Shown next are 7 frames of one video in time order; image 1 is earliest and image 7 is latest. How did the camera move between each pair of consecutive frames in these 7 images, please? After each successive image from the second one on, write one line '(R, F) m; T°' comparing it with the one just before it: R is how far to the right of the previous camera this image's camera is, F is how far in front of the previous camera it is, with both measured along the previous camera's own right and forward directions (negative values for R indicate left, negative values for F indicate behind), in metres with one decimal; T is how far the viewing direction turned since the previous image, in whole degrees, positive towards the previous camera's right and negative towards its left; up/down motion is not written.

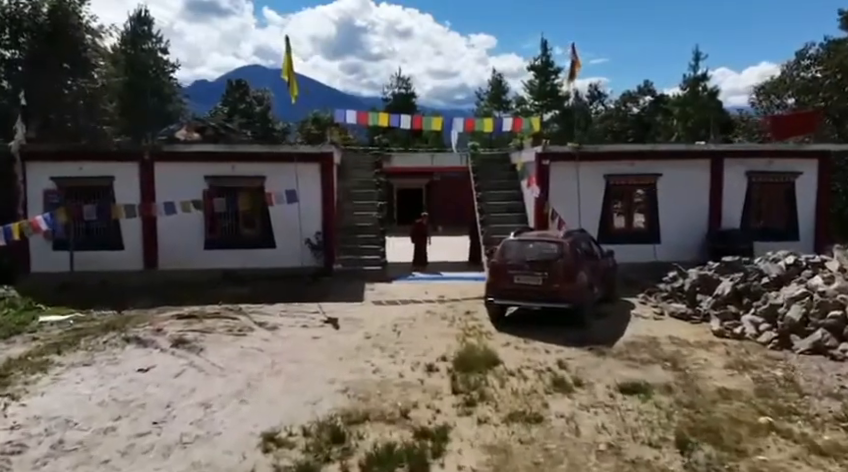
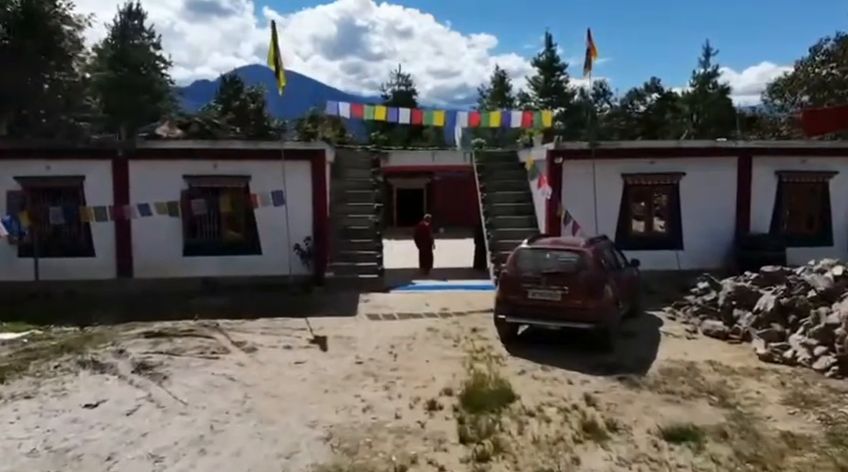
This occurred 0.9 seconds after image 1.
(0.0, +1.3) m; 0°
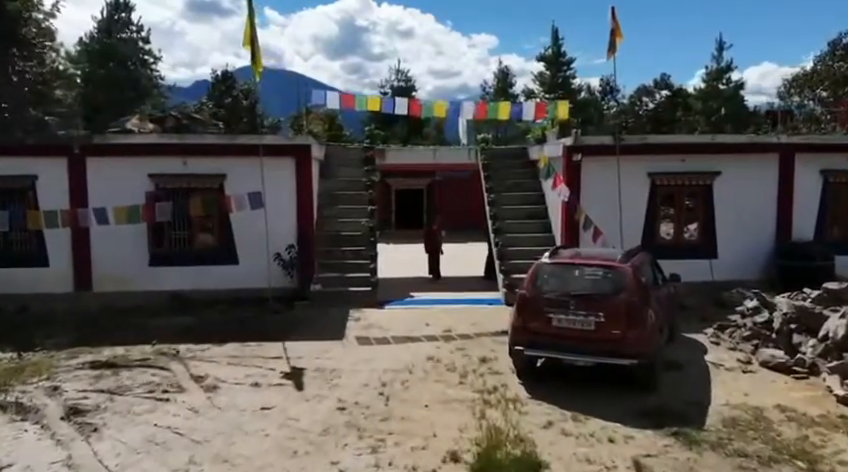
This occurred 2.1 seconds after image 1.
(0.0, +1.6) m; 0°
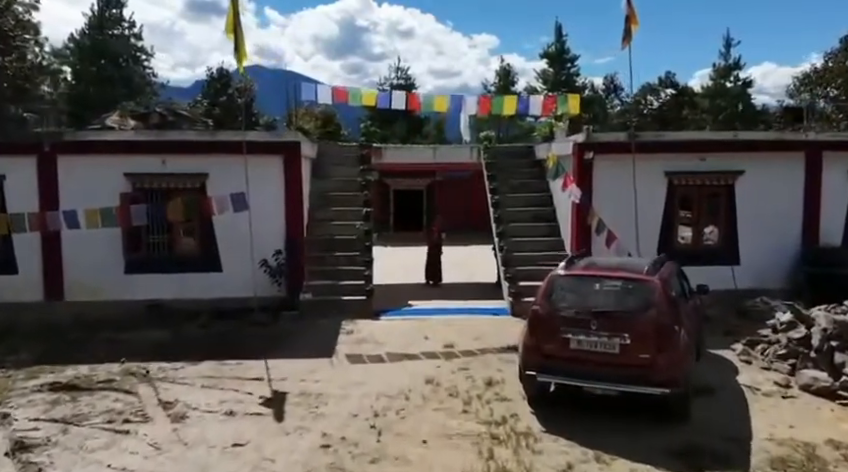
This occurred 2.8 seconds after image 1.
(0.0, +0.9) m; 0°
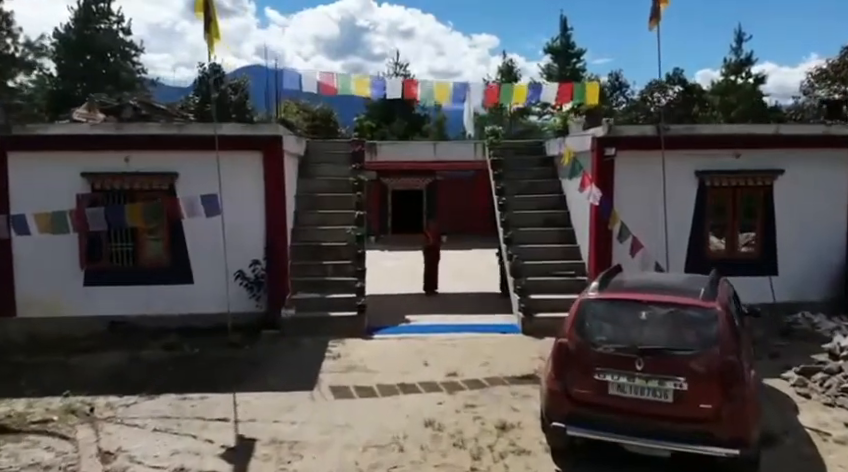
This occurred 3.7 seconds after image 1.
(0.0, +1.3) m; 0°
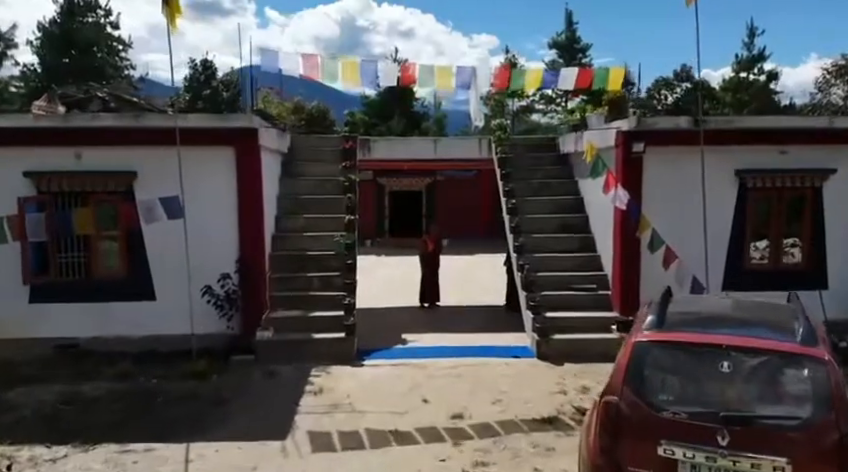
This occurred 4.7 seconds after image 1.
(0.0, +1.3) m; 0°
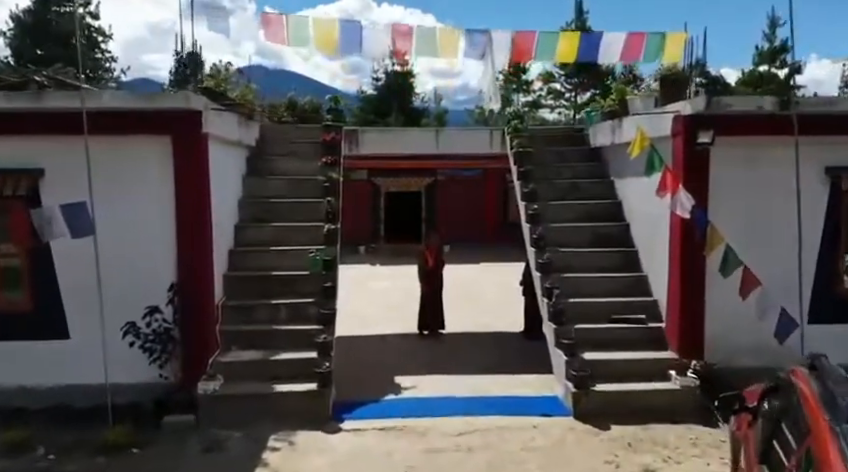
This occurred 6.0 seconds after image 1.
(0.0, +2.0) m; 0°
